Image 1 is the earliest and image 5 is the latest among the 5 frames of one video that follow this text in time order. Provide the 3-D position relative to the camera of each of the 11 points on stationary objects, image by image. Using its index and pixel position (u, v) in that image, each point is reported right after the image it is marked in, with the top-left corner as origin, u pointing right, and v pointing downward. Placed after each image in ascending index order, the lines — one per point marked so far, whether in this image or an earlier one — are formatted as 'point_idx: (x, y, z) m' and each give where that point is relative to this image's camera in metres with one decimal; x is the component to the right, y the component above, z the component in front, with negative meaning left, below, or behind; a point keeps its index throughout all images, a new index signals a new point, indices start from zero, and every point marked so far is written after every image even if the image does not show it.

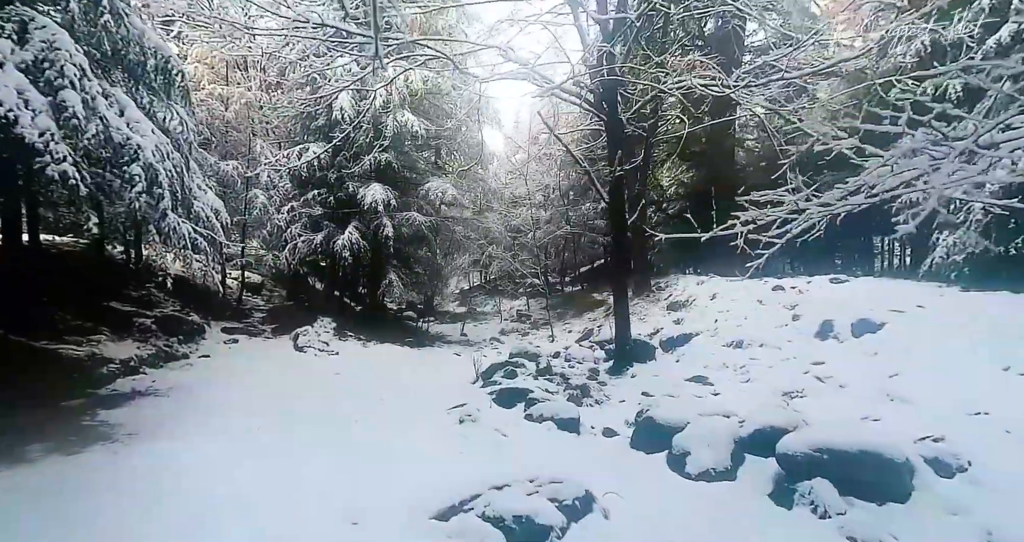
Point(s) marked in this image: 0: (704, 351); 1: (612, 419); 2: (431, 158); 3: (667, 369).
0: (+2.9, -1.2, +8.5) m
1: (+1.1, -1.7, +6.4) m
2: (-2.3, +3.2, +15.5) m
3: (+2.3, -1.5, +8.3) m
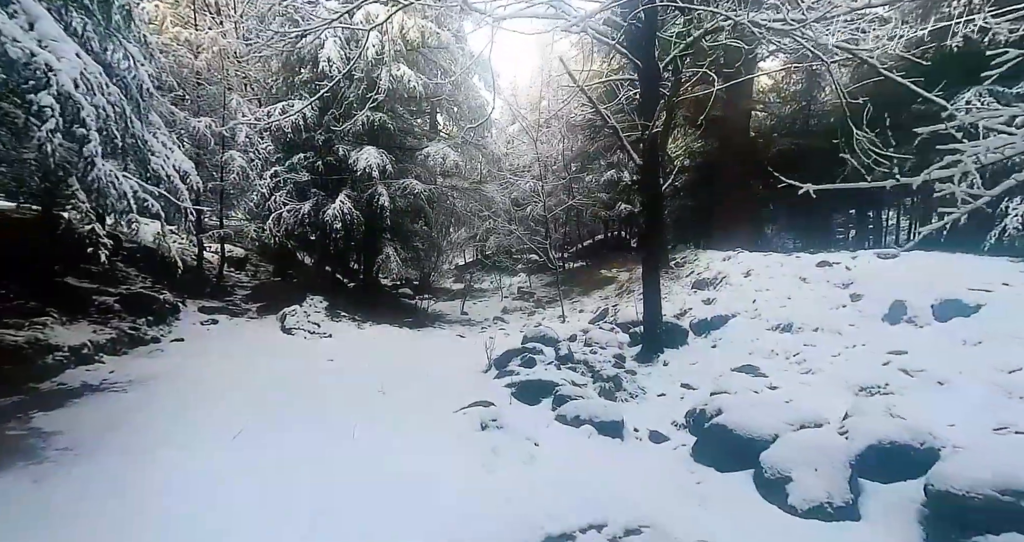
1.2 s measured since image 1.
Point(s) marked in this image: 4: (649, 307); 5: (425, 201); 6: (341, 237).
0: (+3.1, -0.9, +7.5) m
1: (+1.4, -1.4, +5.4) m
2: (-2.2, +3.8, +14.2) m
3: (+2.5, -1.1, +7.3) m
4: (+1.9, -0.5, +7.9) m
5: (-2.0, +1.6, +12.9) m
6: (-3.7, +0.7, +12.4) m
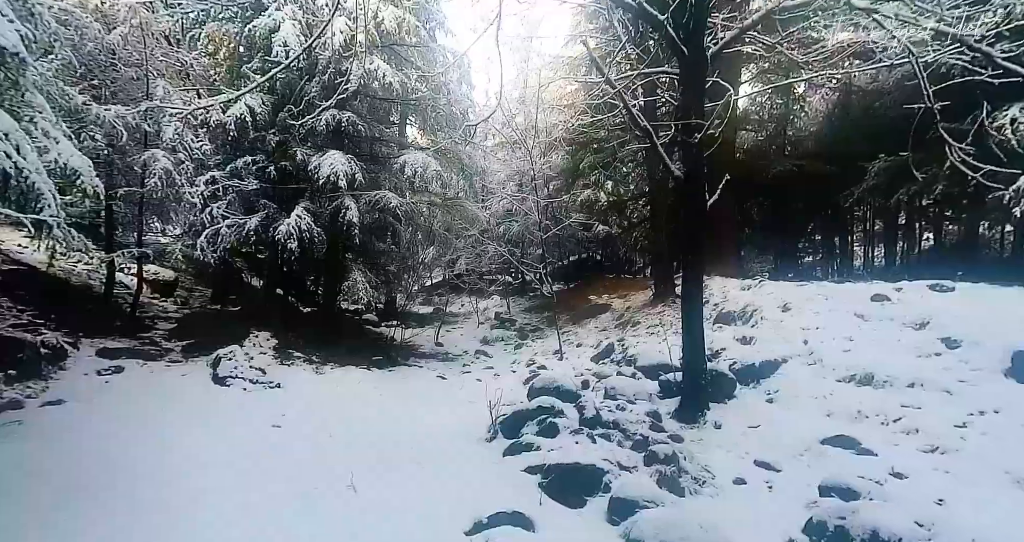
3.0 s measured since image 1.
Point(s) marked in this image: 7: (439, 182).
0: (+3.2, -1.2, +6.0) m
1: (+1.6, -1.7, +3.7) m
2: (-2.5, +3.2, +12.5) m
3: (+2.6, -1.5, +5.7) m
4: (+2.0, -0.9, +6.3) m
5: (-2.2, +1.1, +11.1) m
6: (-3.9, +0.2, +10.4) m
7: (-1.6, +1.9, +12.0) m
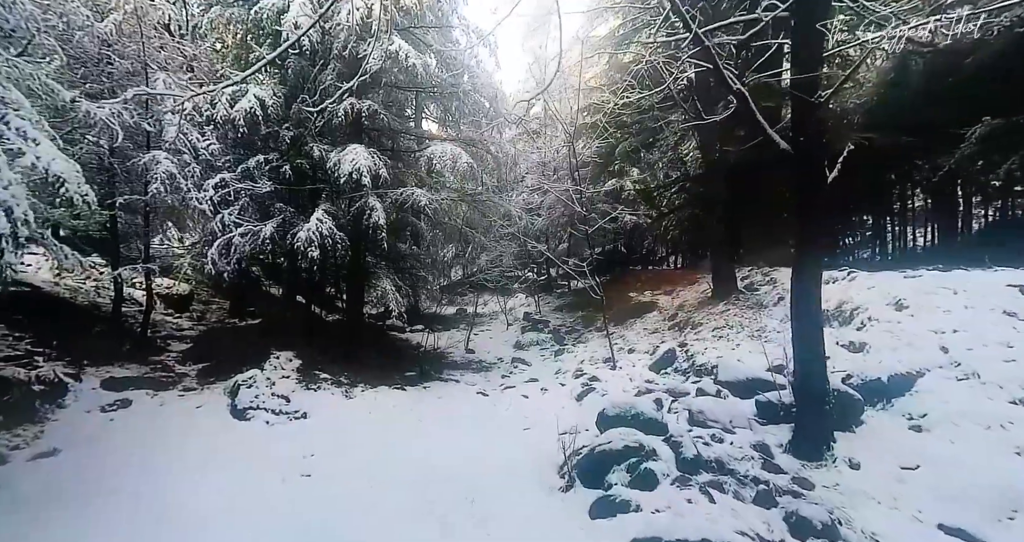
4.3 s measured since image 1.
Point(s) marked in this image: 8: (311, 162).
0: (+3.8, -1.2, +4.8) m
1: (+2.2, -1.7, +2.5) m
2: (-1.8, +3.1, +11.4) m
3: (+3.3, -1.5, +4.5) m
4: (+2.6, -0.9, +5.1) m
5: (-1.5, +1.0, +10.1) m
6: (-3.2, +0.1, +9.4) m
7: (-0.9, +1.8, +10.9) m
8: (-3.2, +1.7, +9.2) m
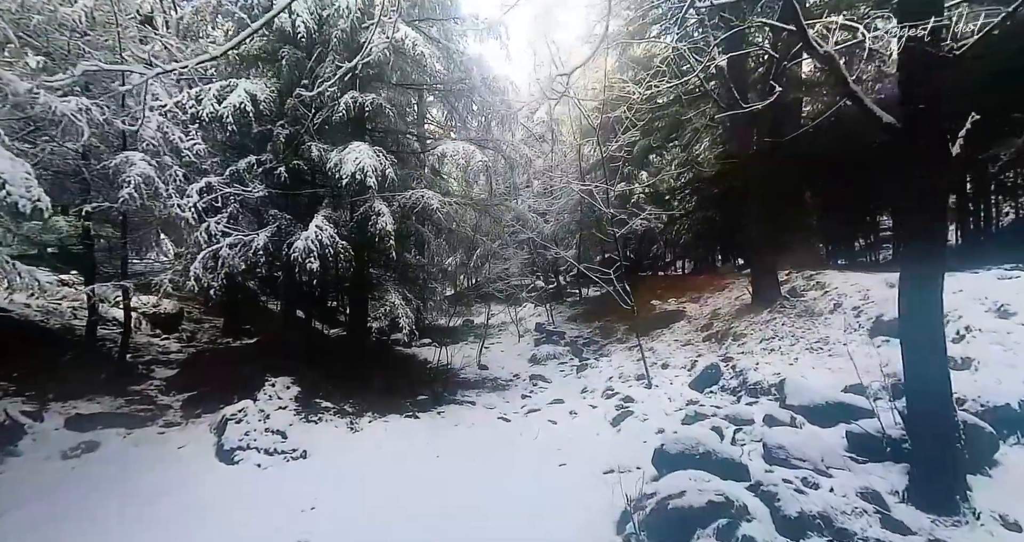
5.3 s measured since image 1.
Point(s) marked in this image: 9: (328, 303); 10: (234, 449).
0: (+4.2, -1.2, +3.7) m
1: (+2.6, -1.7, +1.5) m
2: (-1.5, +2.9, +10.4) m
3: (+3.6, -1.5, +3.5) m
4: (+3.0, -0.9, +4.1) m
5: (-1.2, +0.8, +9.1) m
6: (-2.9, -0.1, +8.4) m
7: (-0.5, +1.6, +9.9) m
8: (-2.9, +1.5, +8.2) m
9: (-2.9, -0.5, +9.2) m
10: (-2.9, -1.8, +6.0) m
